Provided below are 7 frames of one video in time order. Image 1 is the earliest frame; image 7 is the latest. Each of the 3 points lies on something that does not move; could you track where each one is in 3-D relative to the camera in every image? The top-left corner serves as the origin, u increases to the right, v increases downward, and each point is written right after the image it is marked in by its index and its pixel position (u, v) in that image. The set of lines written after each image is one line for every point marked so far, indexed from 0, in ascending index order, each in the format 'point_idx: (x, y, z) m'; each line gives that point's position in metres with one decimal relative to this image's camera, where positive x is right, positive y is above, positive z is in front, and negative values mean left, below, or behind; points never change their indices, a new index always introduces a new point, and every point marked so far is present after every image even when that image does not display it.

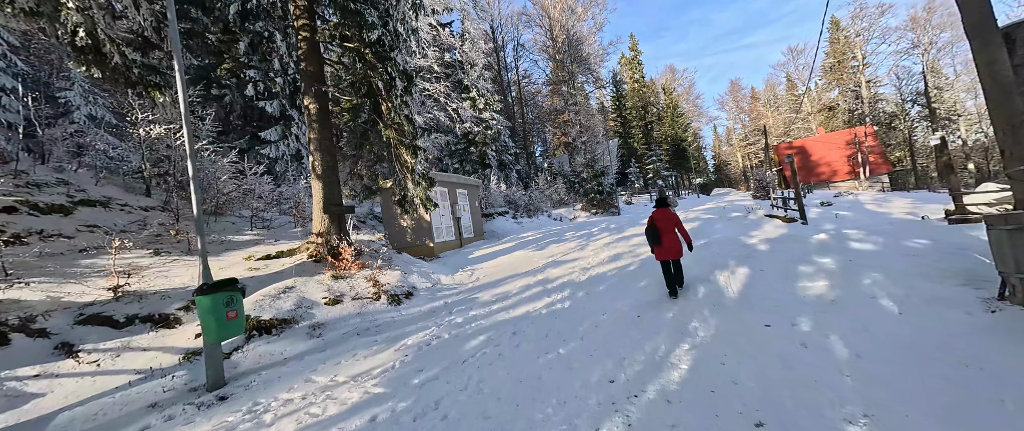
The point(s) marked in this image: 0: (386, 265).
0: (-2.9, -1.1, +7.2) m
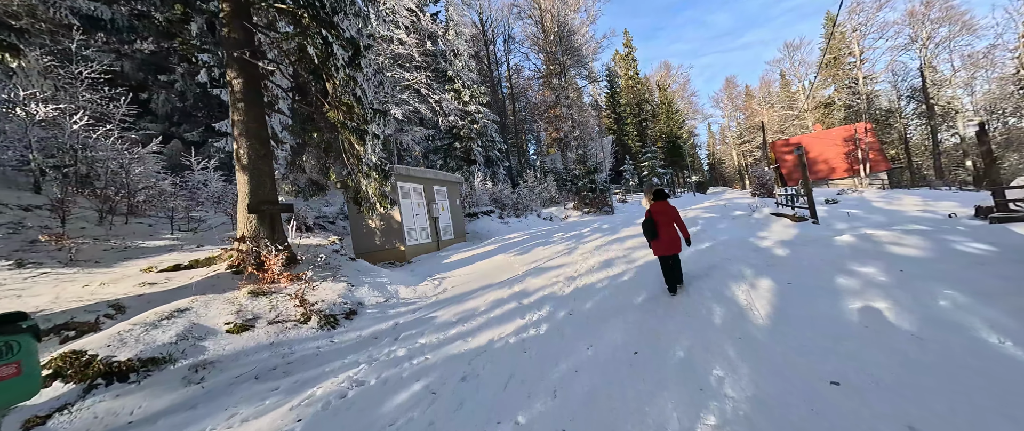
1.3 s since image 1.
0: (-3.5, -1.1, +5.9) m
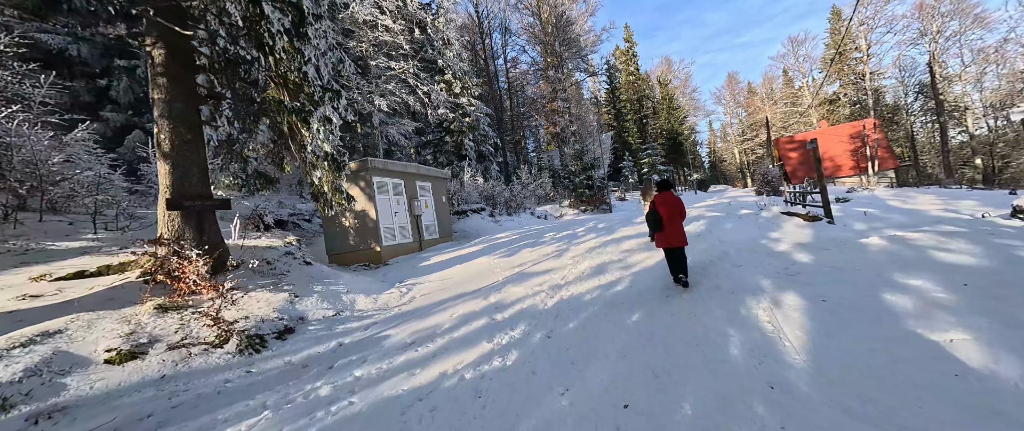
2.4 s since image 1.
0: (-3.9, -1.1, +5.0) m
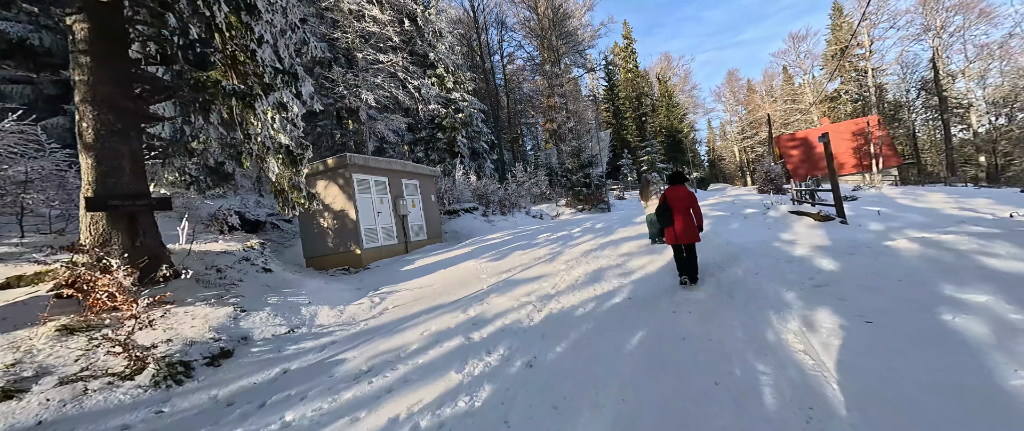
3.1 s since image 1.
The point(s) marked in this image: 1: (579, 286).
0: (-4.1, -1.1, +4.4) m
1: (+1.1, -1.2, +5.2) m
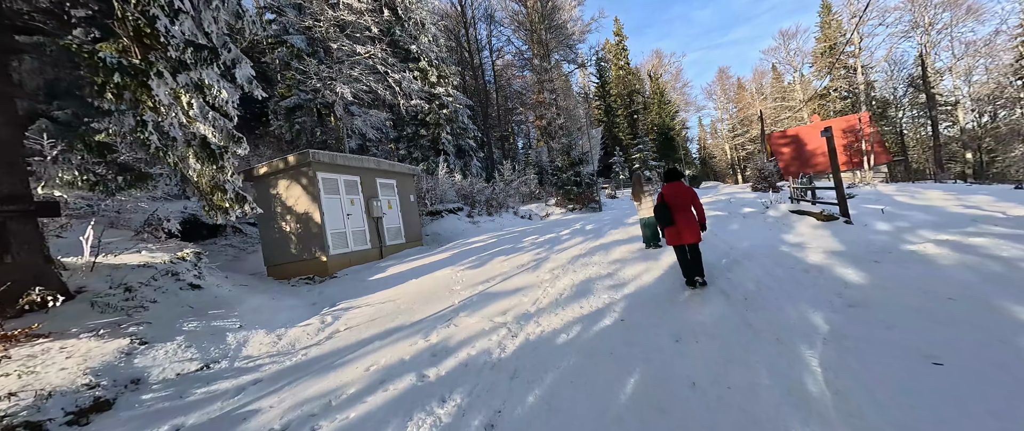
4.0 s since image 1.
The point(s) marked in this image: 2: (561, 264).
0: (-4.5, -1.2, +3.5) m
1: (+0.7, -1.2, +4.5) m
2: (+1.0, -1.0, +6.5) m
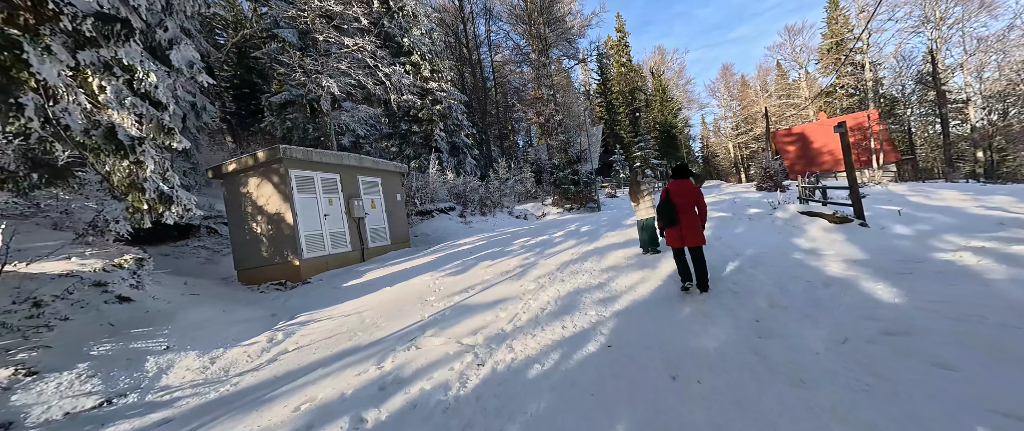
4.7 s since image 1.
0: (-4.8, -1.3, +2.9) m
1: (+0.4, -1.3, +3.9) m
2: (+0.7, -1.0, +5.9) m
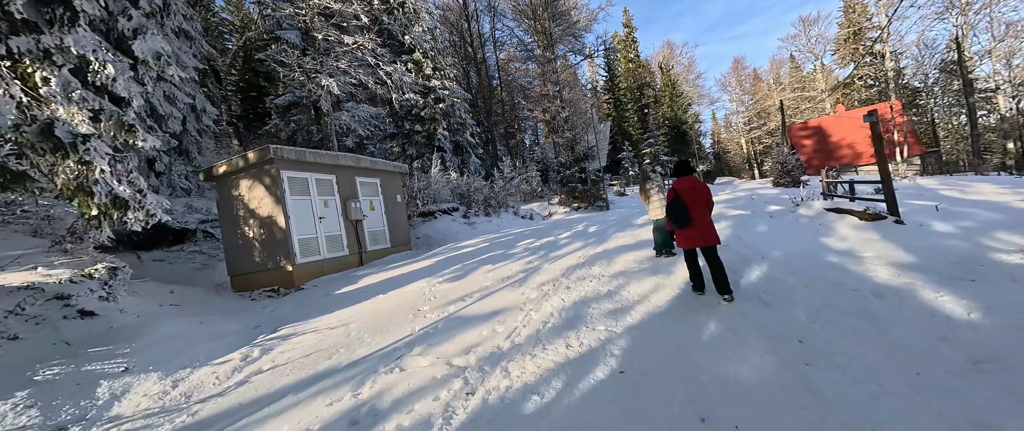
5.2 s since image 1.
0: (-4.9, -1.3, +2.6) m
1: (+0.4, -1.3, +3.4) m
2: (+0.7, -1.0, +5.4) m
